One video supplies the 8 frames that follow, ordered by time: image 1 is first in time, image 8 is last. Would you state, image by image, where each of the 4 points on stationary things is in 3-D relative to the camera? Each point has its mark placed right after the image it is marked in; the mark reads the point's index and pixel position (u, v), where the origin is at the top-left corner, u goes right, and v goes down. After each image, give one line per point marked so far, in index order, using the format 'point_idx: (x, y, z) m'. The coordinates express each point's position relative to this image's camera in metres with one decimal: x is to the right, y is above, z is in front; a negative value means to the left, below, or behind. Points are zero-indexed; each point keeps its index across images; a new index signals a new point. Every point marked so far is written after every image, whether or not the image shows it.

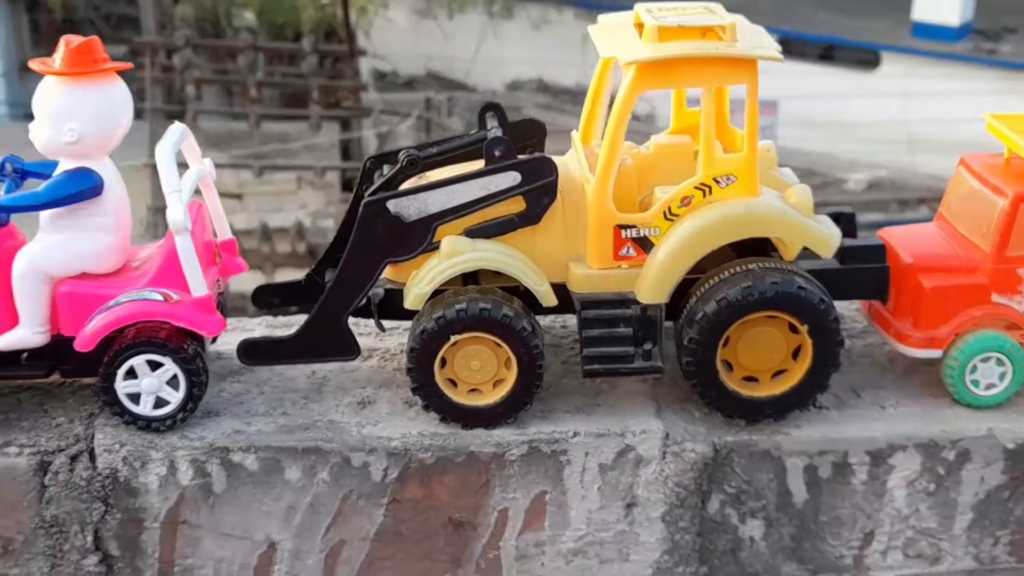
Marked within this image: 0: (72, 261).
0: (-0.9, +0.1, +2.6) m
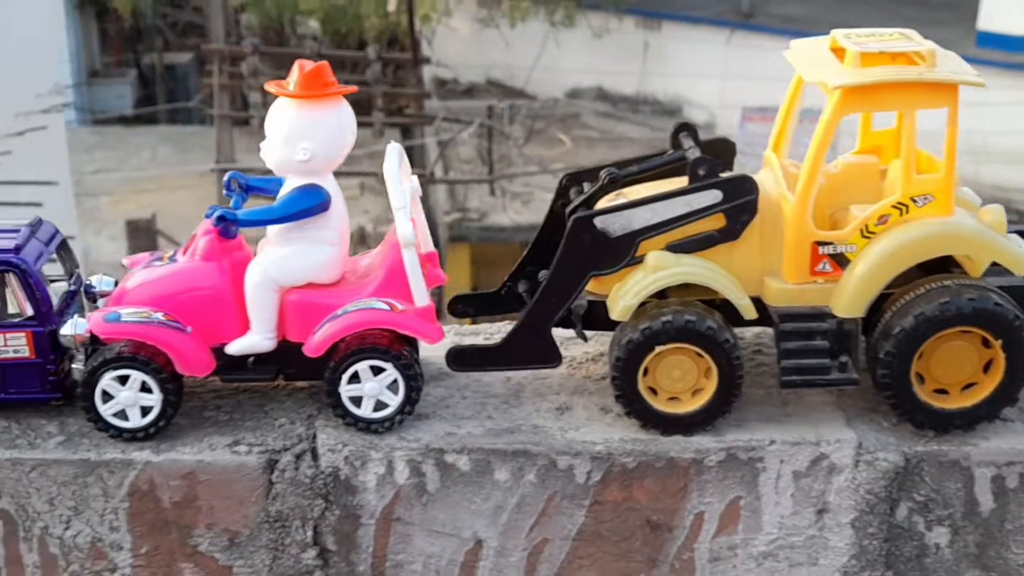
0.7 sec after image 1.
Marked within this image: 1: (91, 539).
0: (-0.5, 0.0, +2.7) m
1: (-0.9, -0.6, +2.8) m
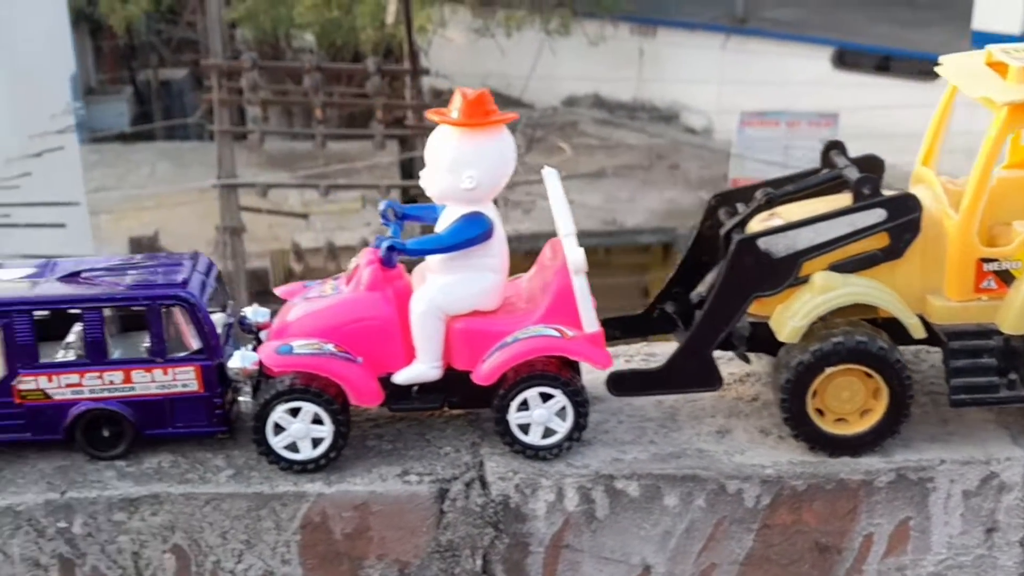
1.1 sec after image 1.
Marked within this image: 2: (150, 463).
0: (-0.1, 0.0, +2.7) m
1: (-0.6, -0.6, +2.8) m
2: (-0.8, -0.4, +2.8) m
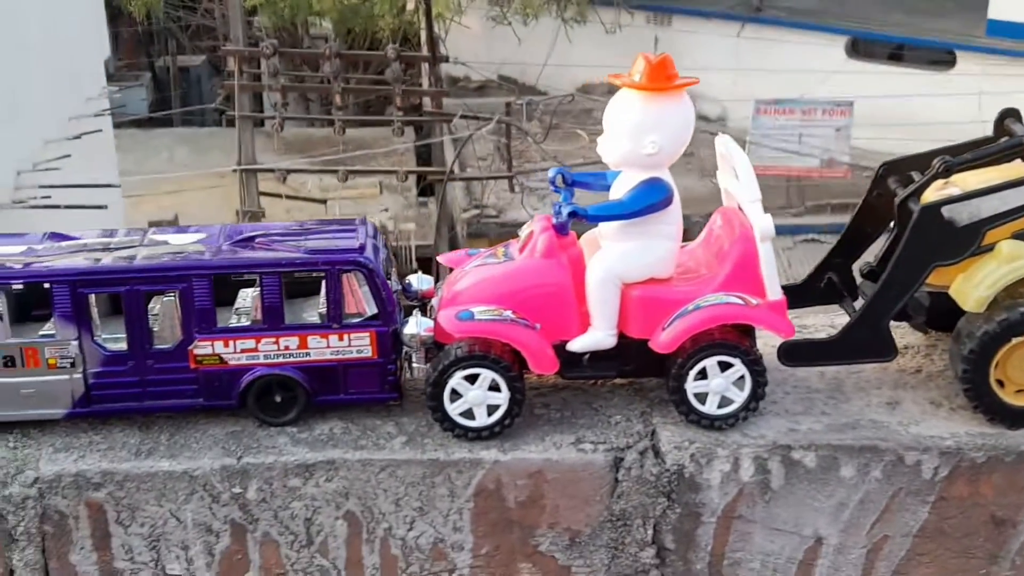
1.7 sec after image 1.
0: (+0.3, 0.0, +2.7) m
1: (-0.2, -0.6, +2.8) m
2: (-0.4, -0.3, +2.8) m
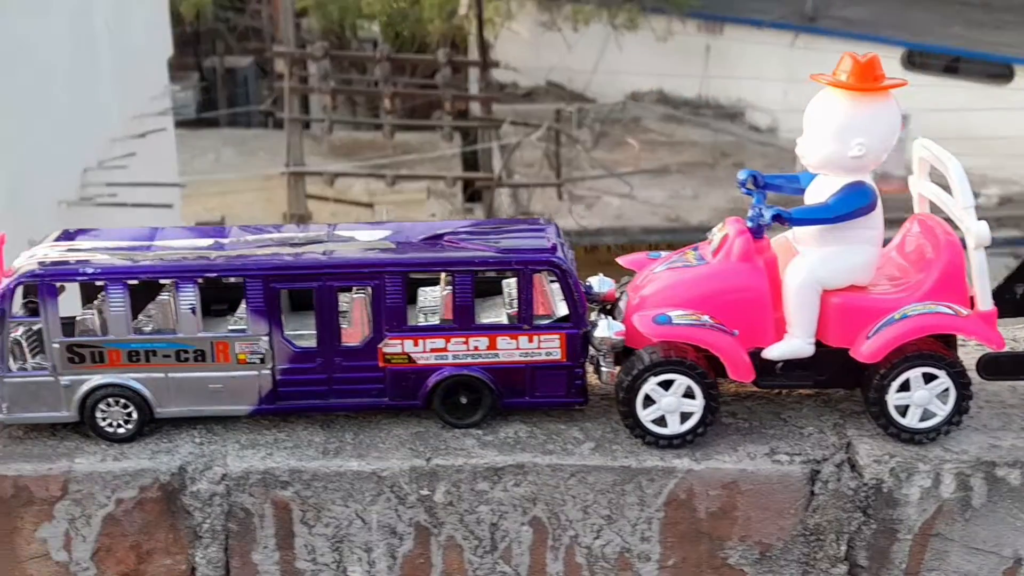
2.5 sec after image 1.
0: (+0.7, 0.0, +2.6) m
1: (+0.2, -0.6, +2.7) m
2: (0.0, -0.3, +2.7) m
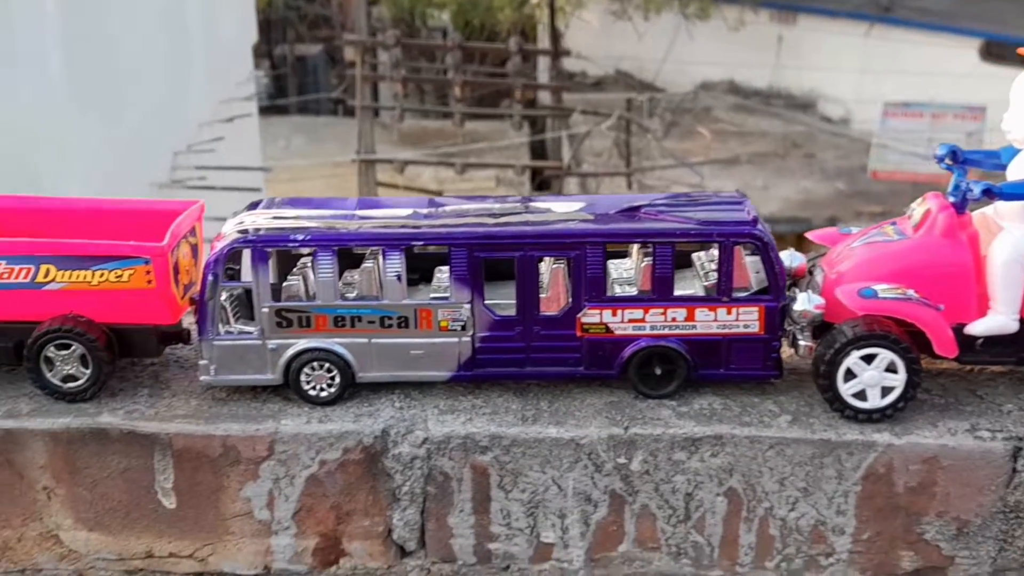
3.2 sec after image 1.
0: (+1.1, +0.1, +2.6) m
1: (+0.6, -0.5, +2.7) m
2: (+0.4, -0.3, +2.8) m
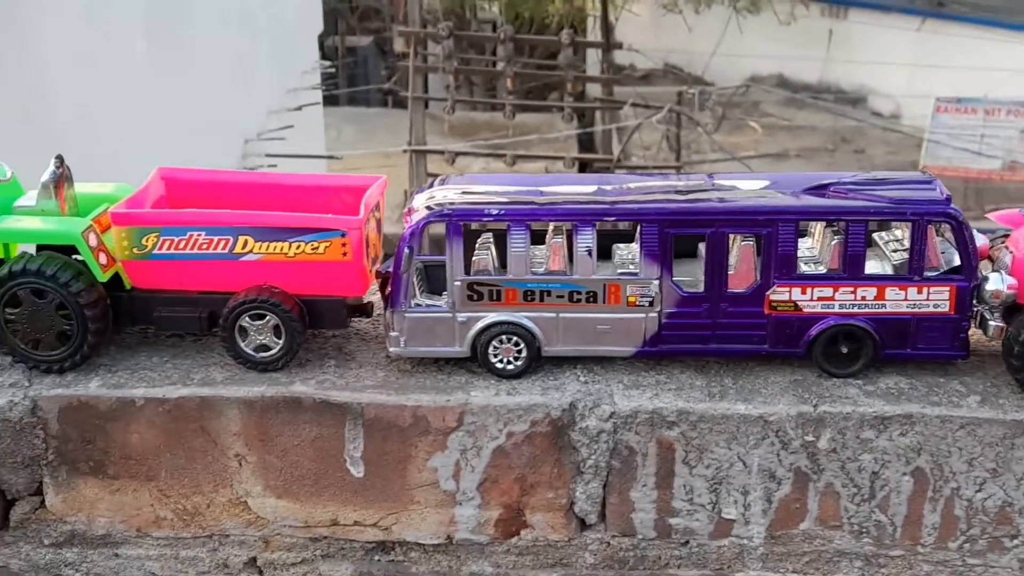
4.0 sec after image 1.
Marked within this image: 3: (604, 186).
0: (+1.5, +0.1, +2.6) m
1: (+1.0, -0.5, +2.7) m
2: (+0.8, -0.2, +2.8) m
3: (+0.2, +0.2, +2.8) m
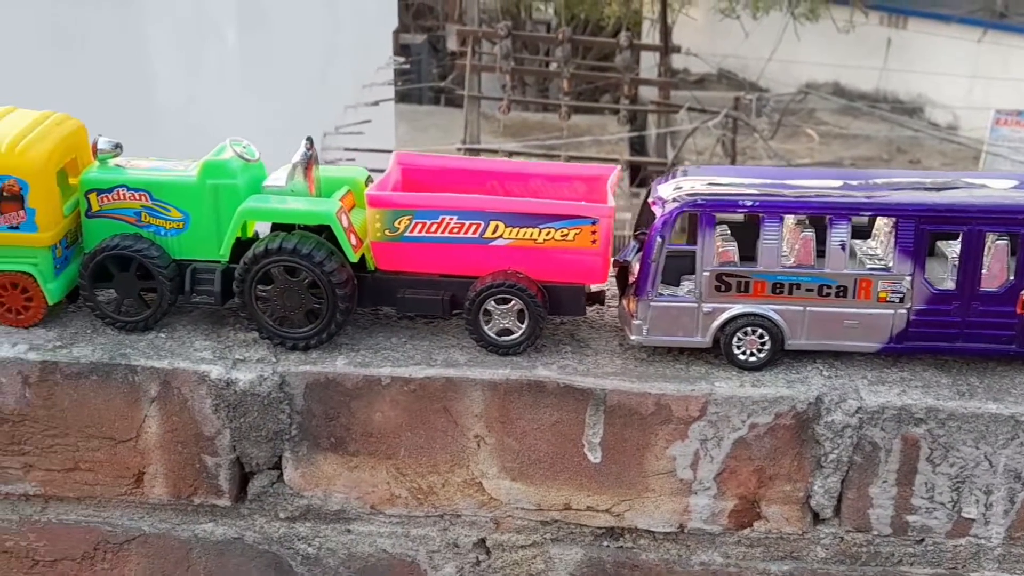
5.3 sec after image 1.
0: (+2.1, +0.1, +2.5) m
1: (+1.6, -0.5, +2.6) m
2: (+1.4, -0.2, +2.7) m
3: (+0.8, +0.2, +2.8) m
